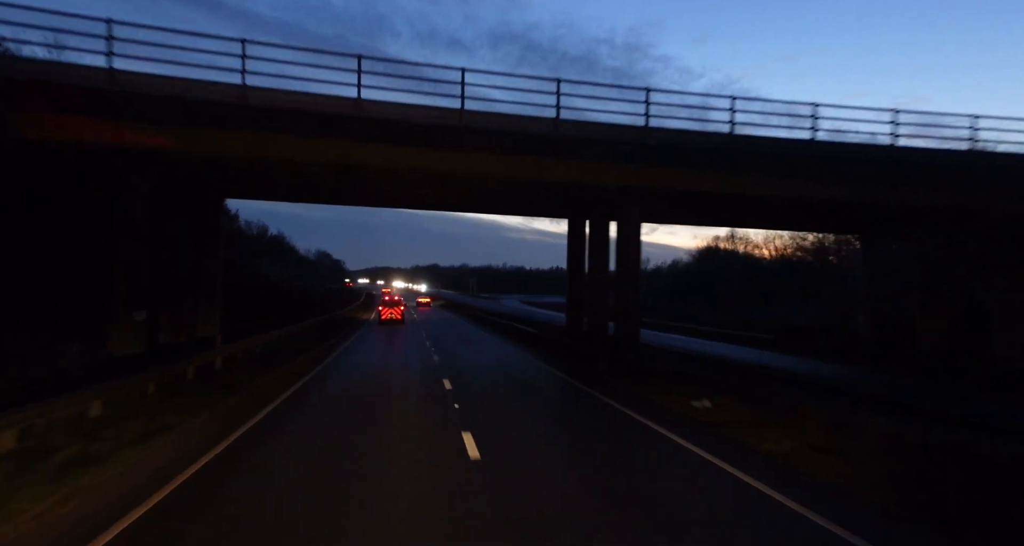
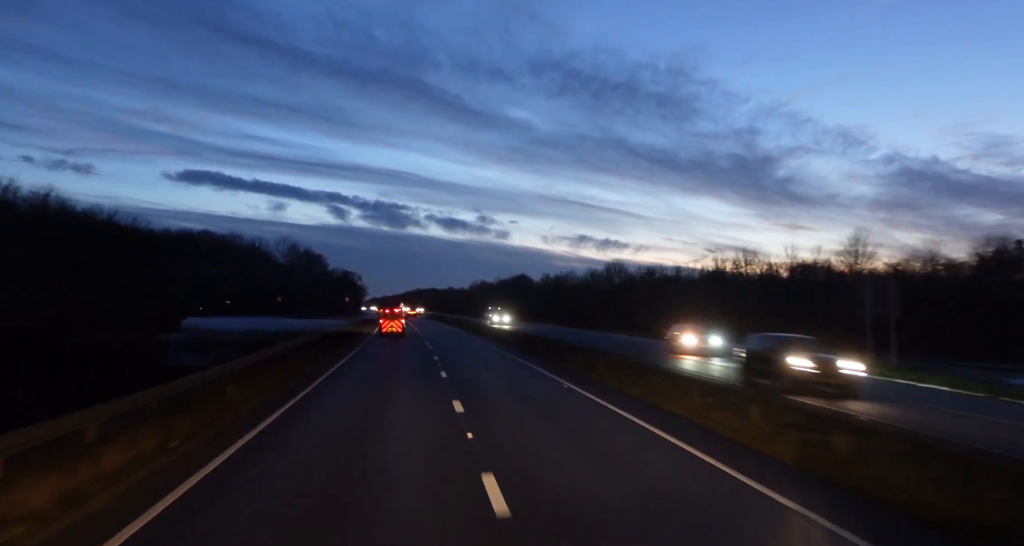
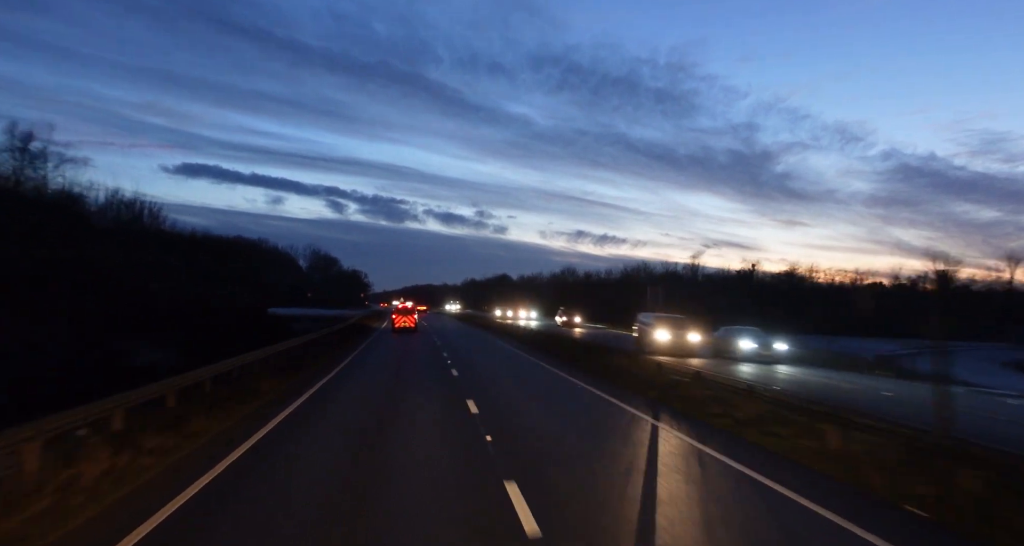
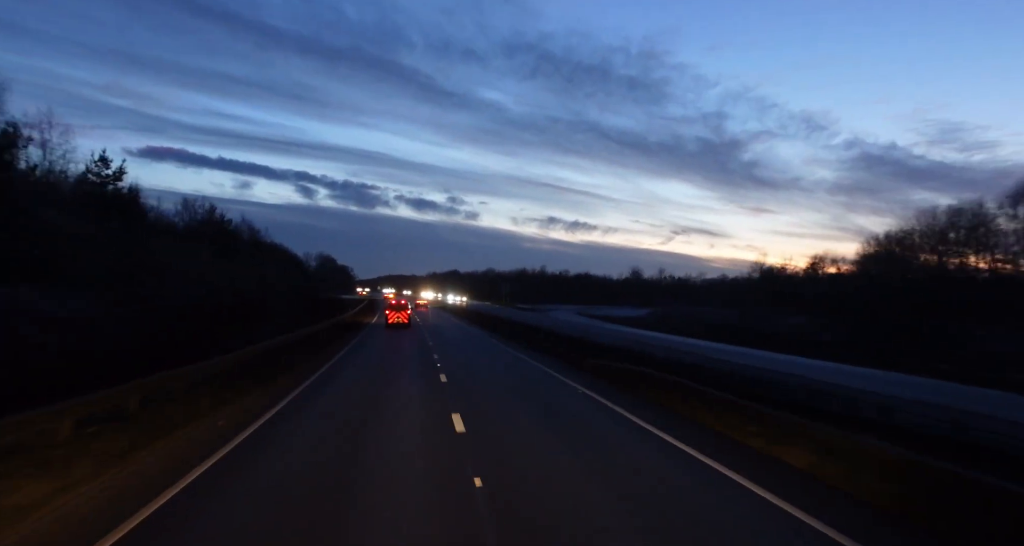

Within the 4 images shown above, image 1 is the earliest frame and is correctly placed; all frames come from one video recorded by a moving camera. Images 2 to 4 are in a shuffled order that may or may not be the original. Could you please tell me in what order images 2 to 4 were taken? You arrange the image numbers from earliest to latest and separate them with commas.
4, 3, 2
